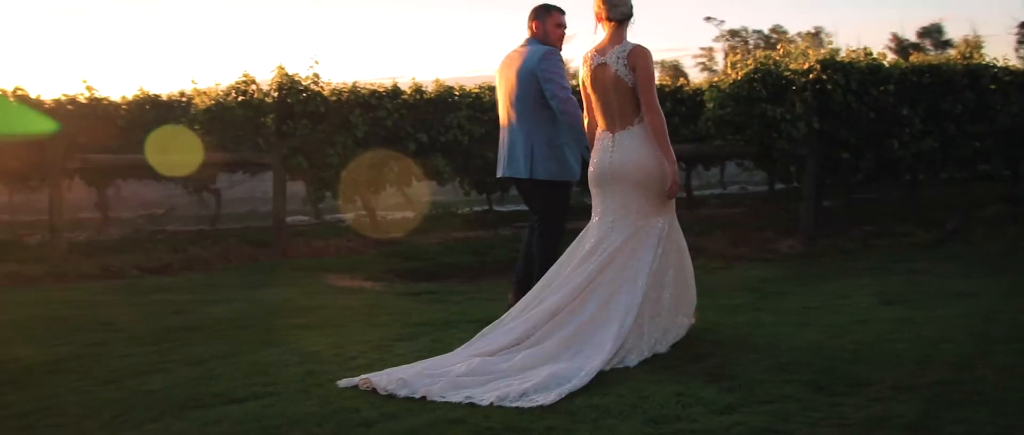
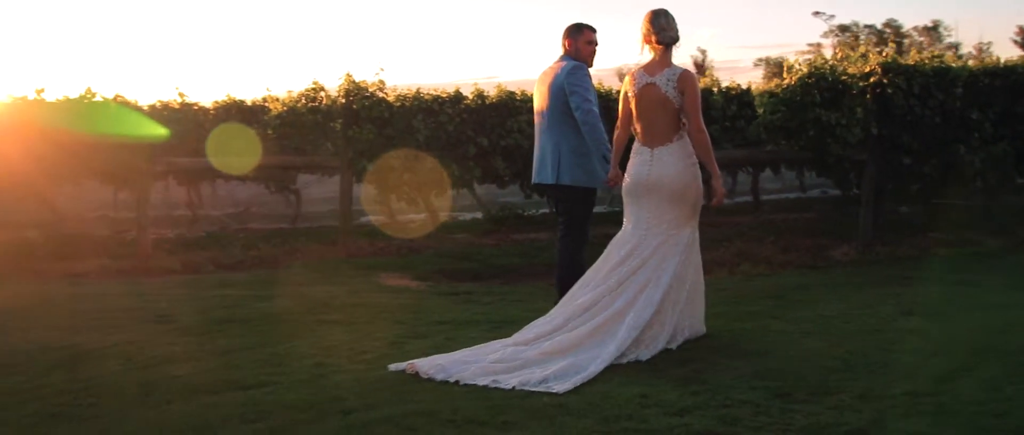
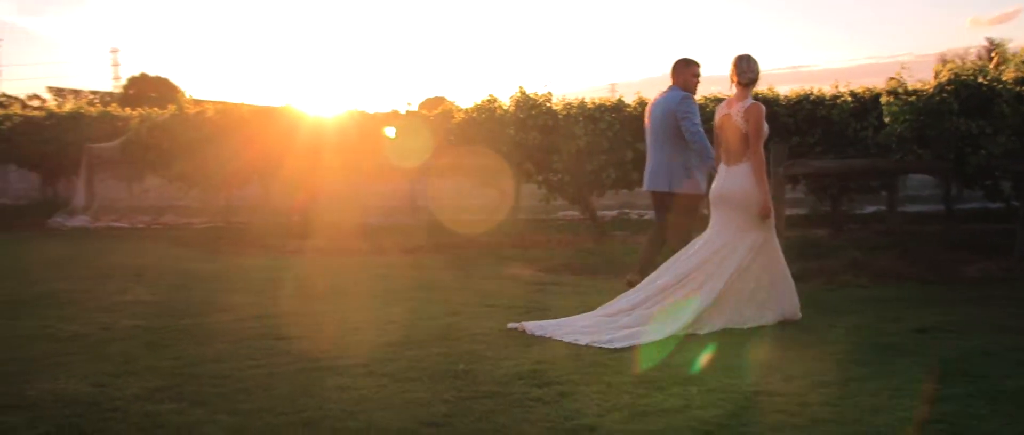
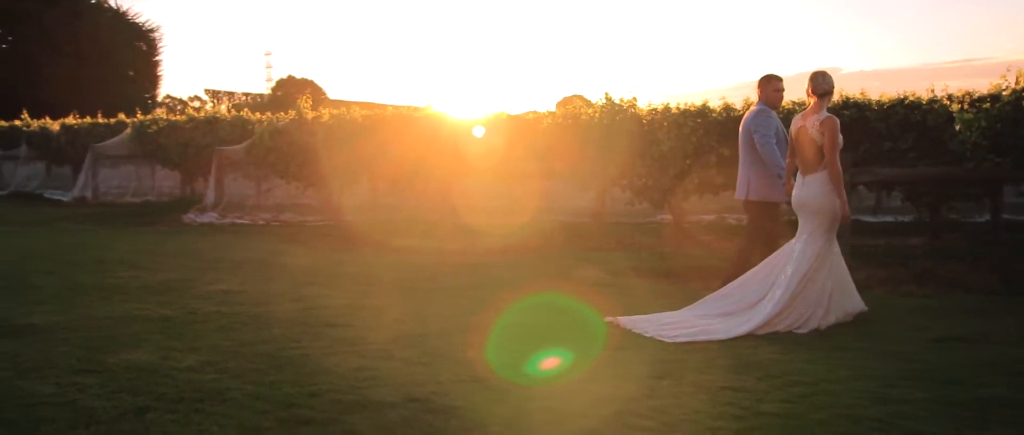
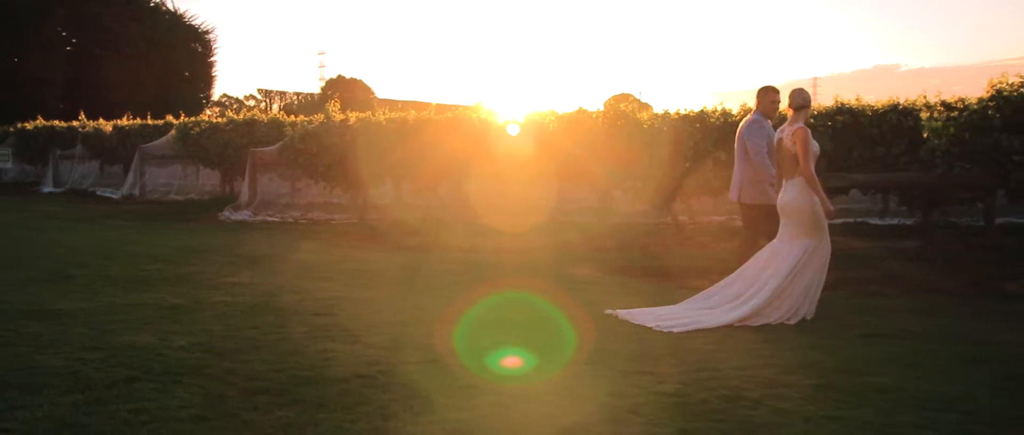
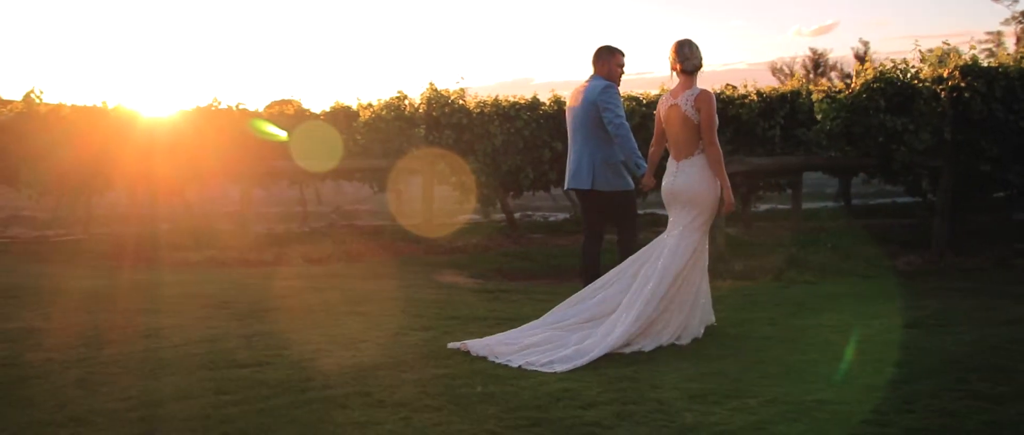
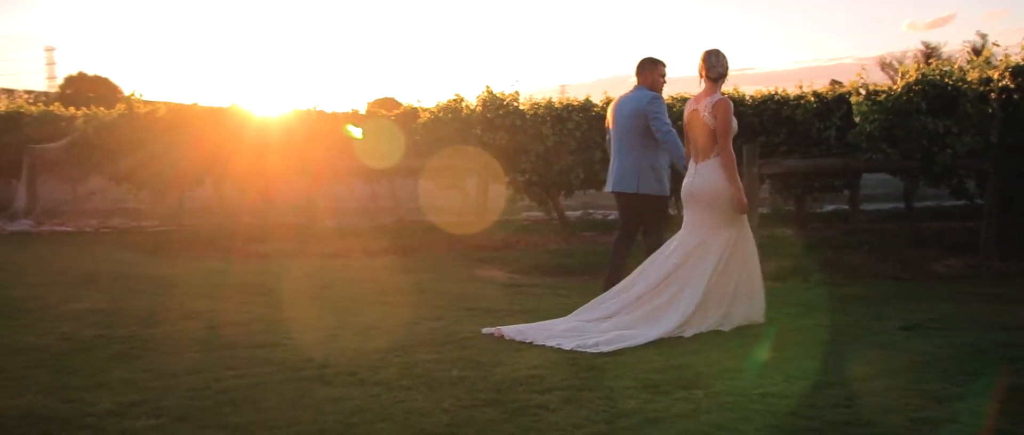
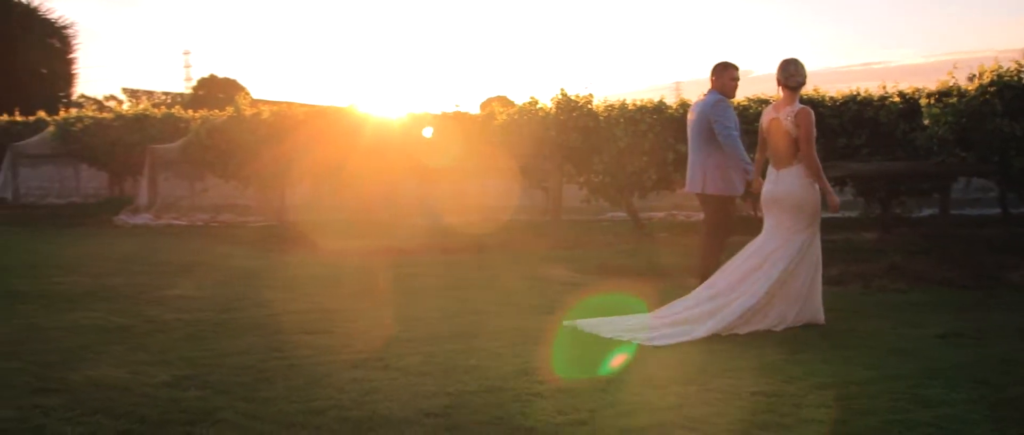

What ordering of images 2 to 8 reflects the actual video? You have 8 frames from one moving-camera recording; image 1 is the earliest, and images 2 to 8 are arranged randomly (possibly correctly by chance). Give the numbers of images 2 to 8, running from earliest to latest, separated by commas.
2, 6, 7, 3, 8, 4, 5
